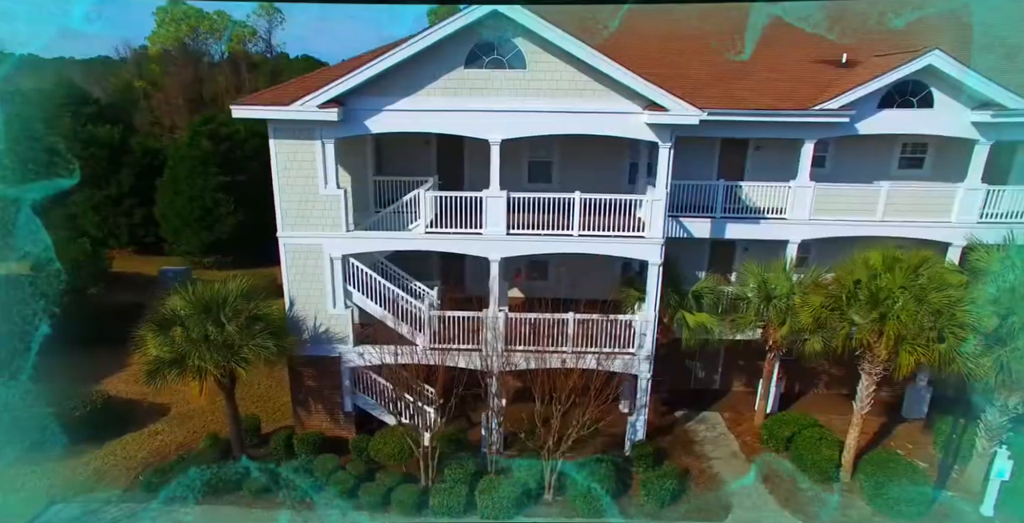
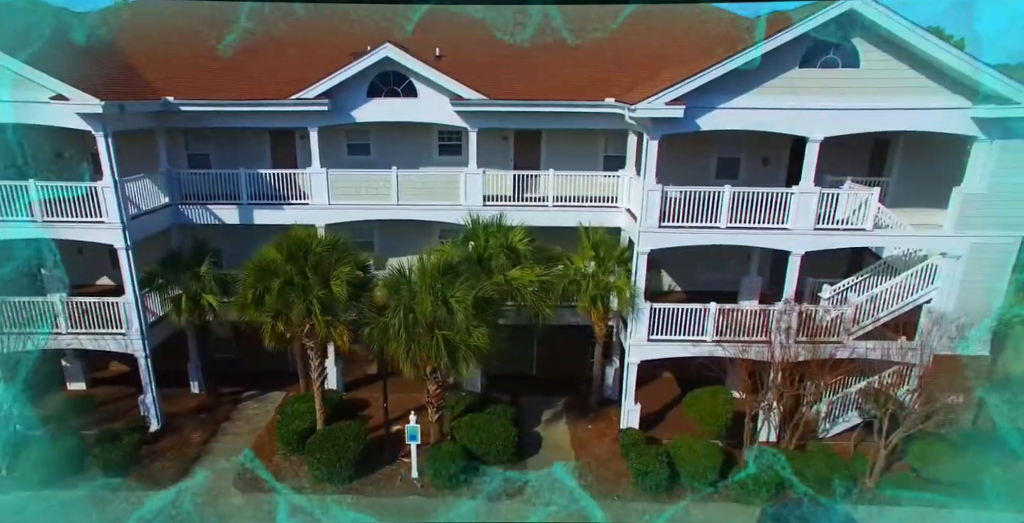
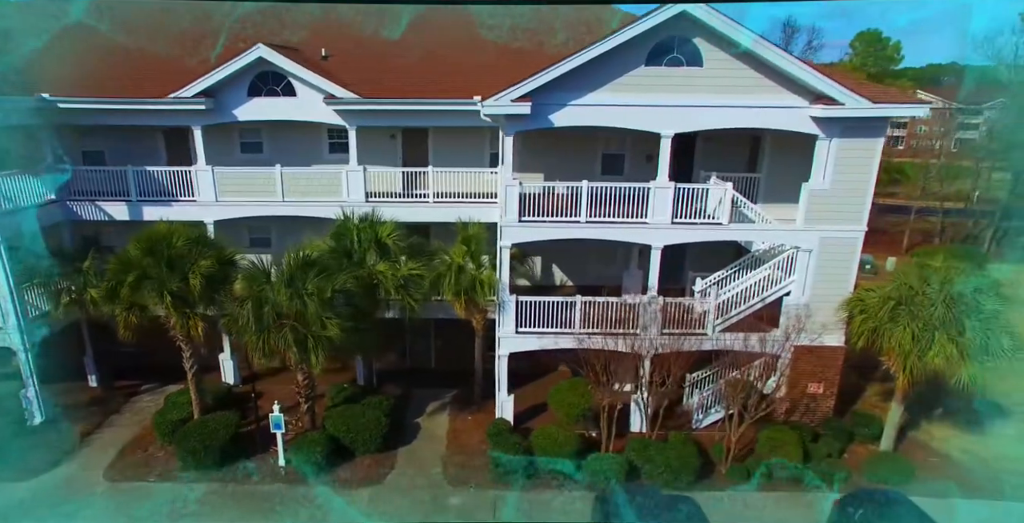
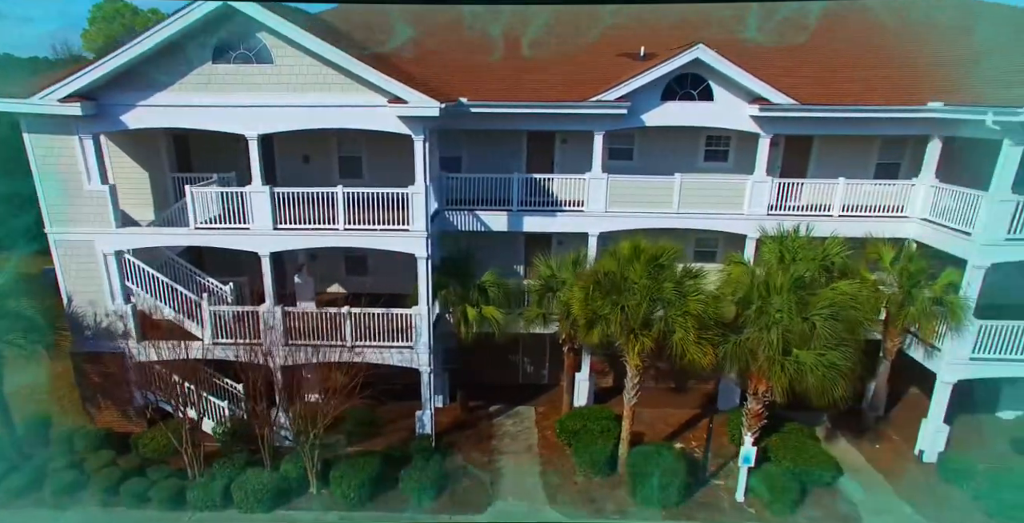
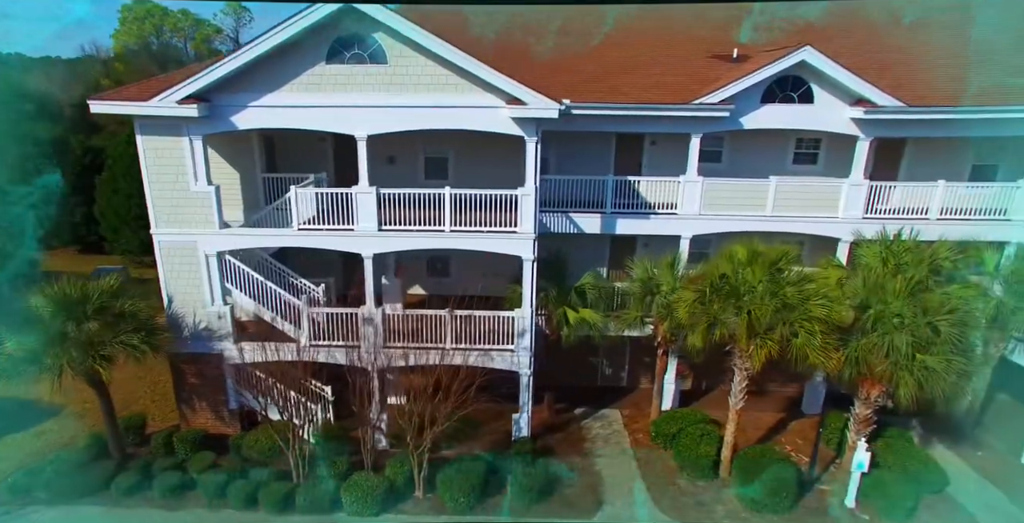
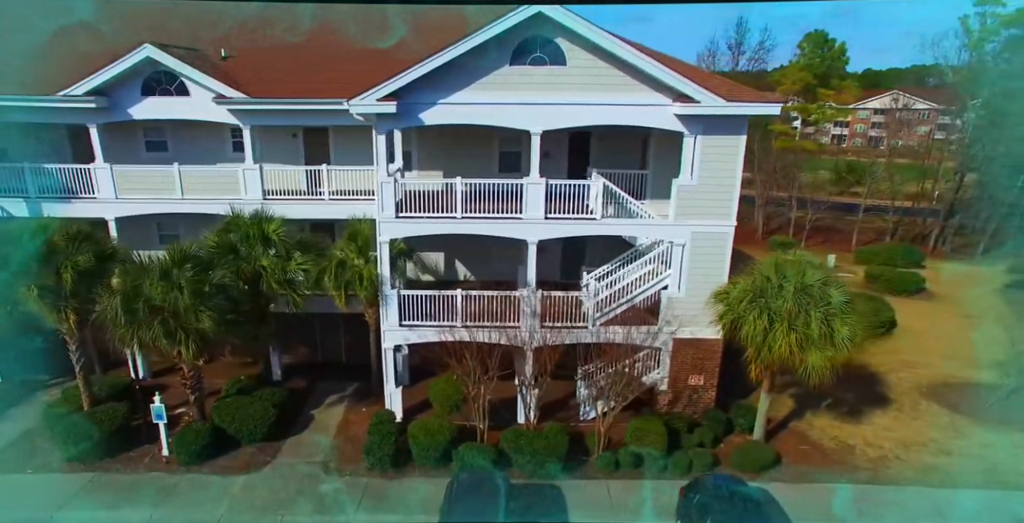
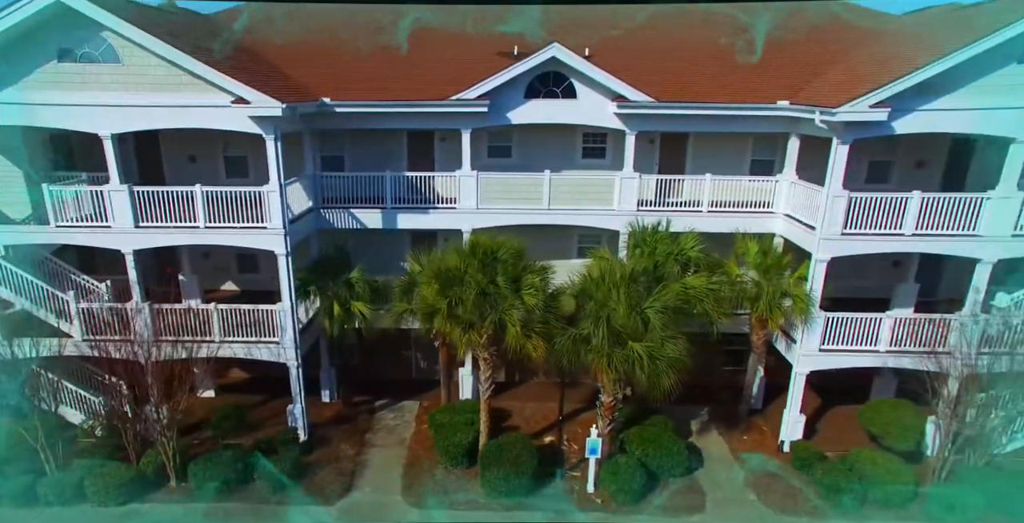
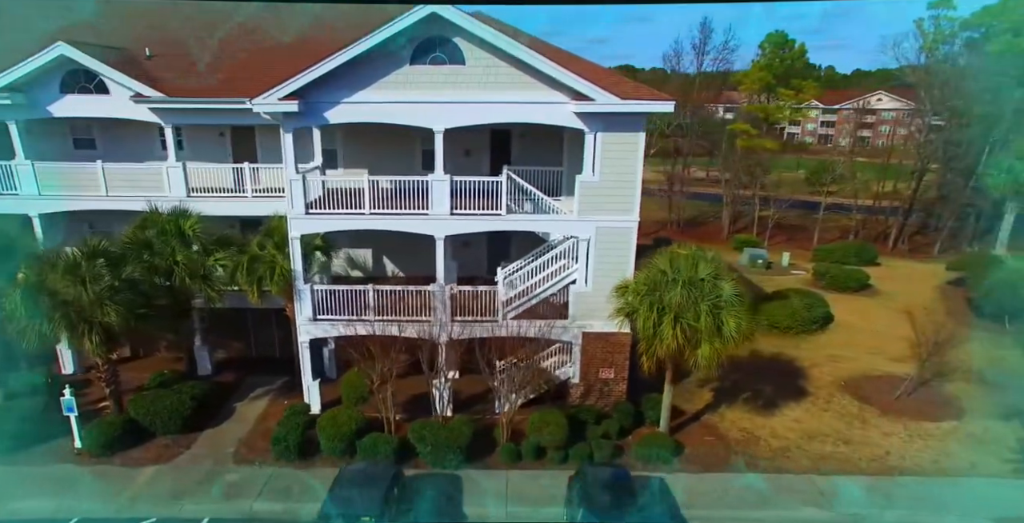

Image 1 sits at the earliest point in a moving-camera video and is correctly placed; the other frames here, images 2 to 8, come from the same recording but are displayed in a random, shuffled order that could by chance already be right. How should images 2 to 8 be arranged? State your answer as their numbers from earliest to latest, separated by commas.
5, 4, 7, 2, 3, 6, 8
